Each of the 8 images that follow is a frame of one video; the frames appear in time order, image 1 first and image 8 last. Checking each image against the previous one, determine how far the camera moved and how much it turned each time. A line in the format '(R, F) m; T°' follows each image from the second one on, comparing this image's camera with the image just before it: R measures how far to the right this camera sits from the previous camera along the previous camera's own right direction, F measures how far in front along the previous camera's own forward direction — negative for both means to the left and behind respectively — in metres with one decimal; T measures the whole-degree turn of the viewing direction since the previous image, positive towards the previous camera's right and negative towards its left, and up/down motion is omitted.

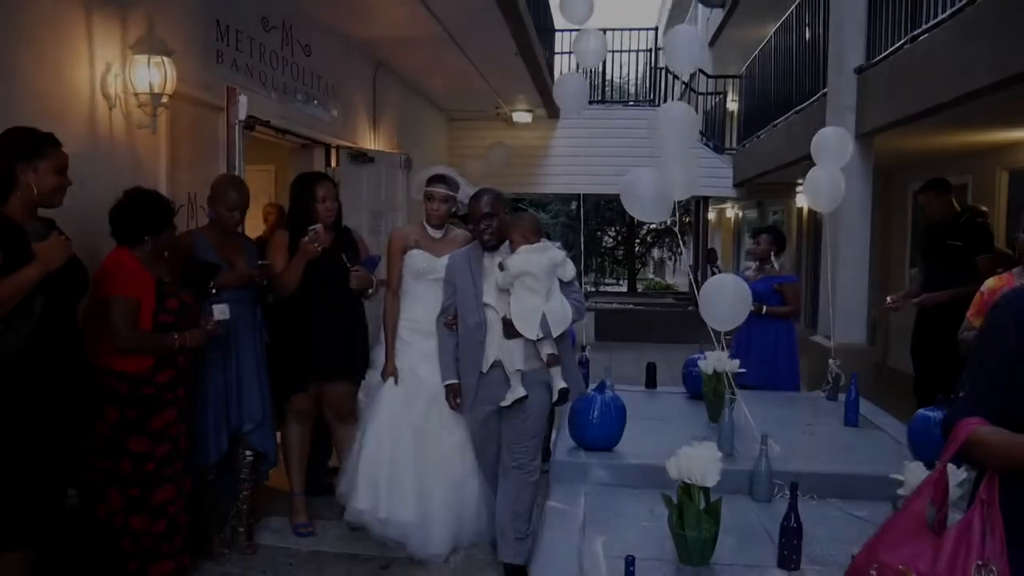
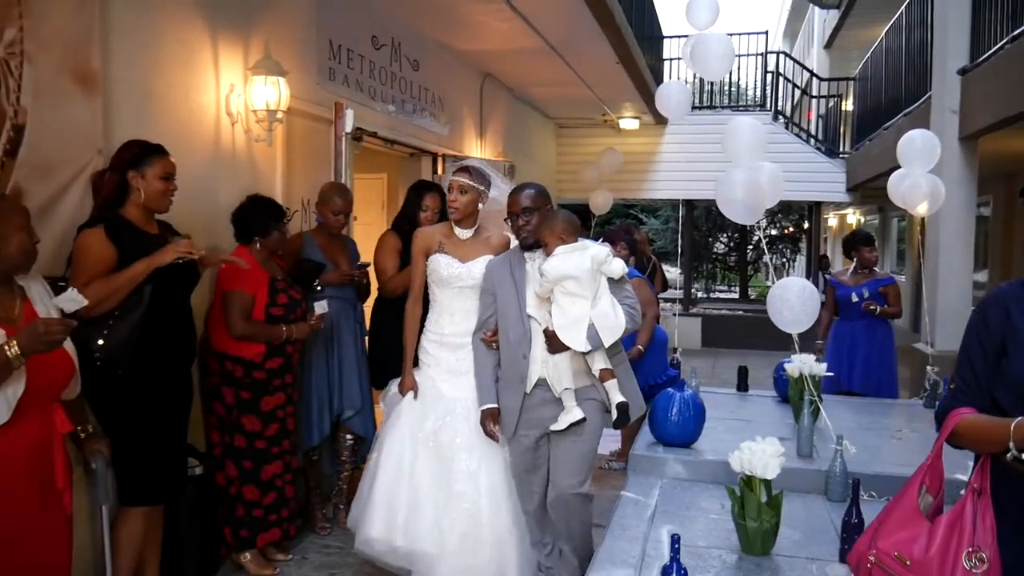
(+0.2, -0.2) m; -8°
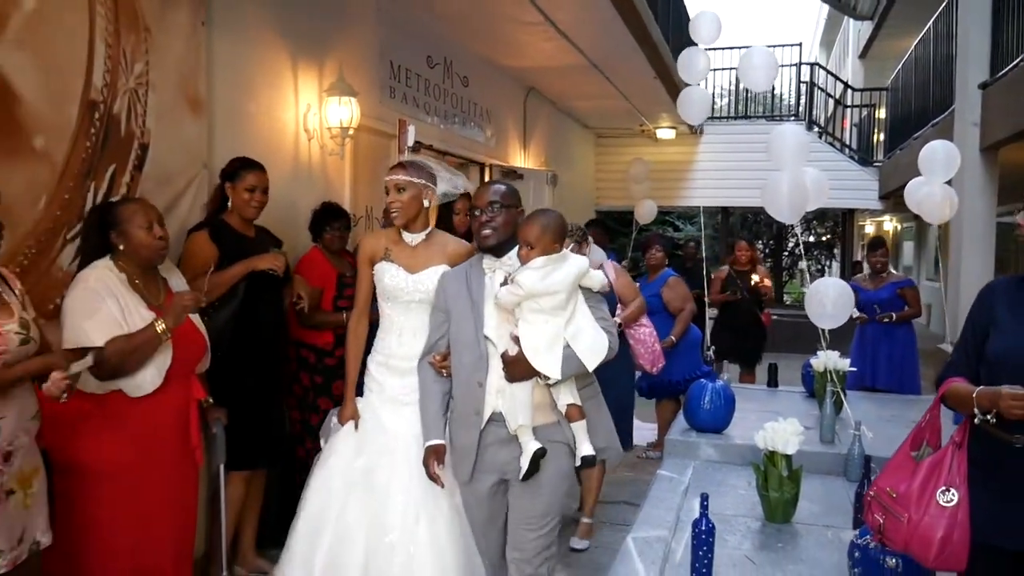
(-0.1, -0.4) m; -2°
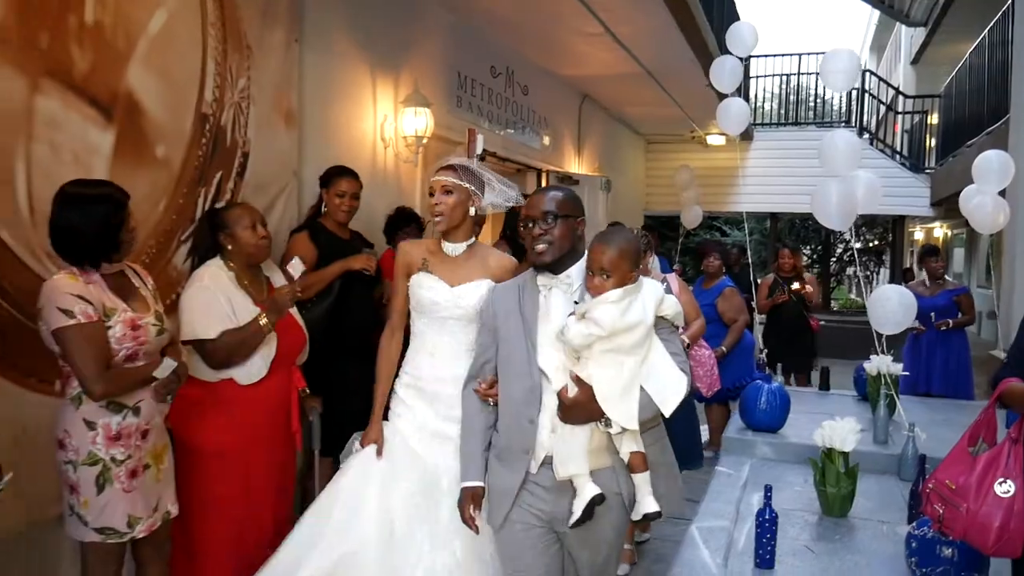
(-0.1, -0.2) m; -3°
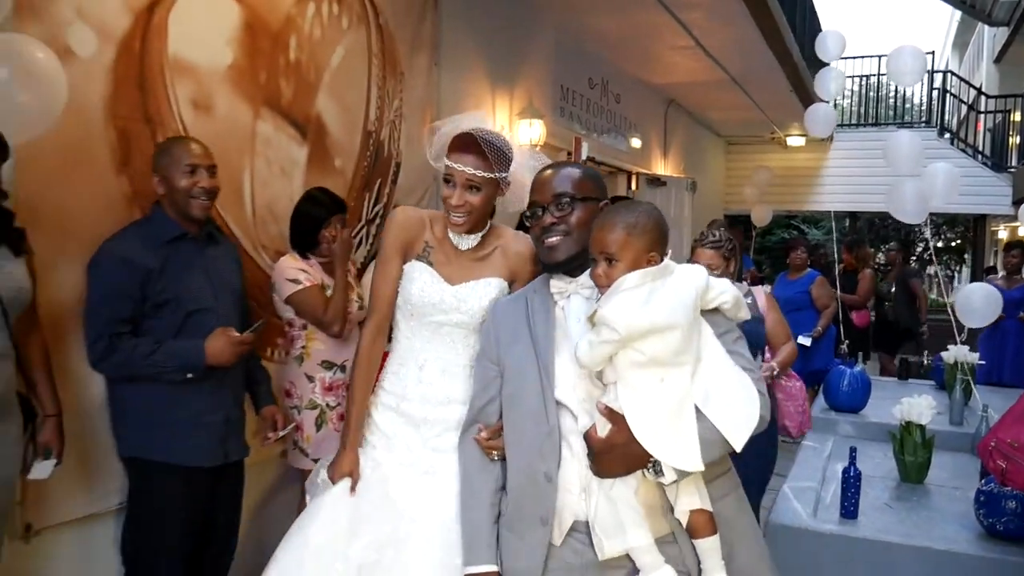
(-0.2, -0.6) m; -4°
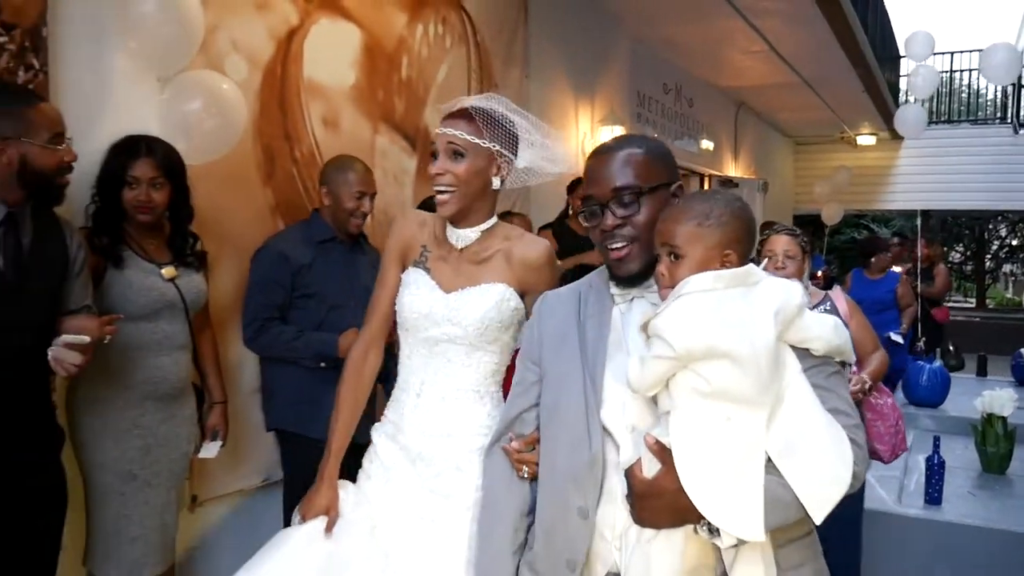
(-0.2, -0.3) m; -4°
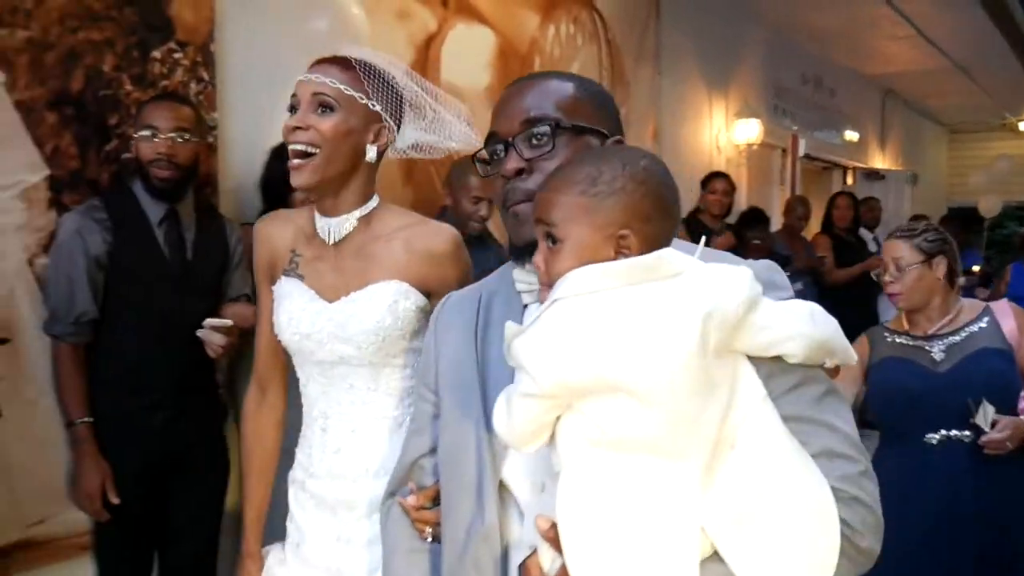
(0.0, -0.1) m; -9°
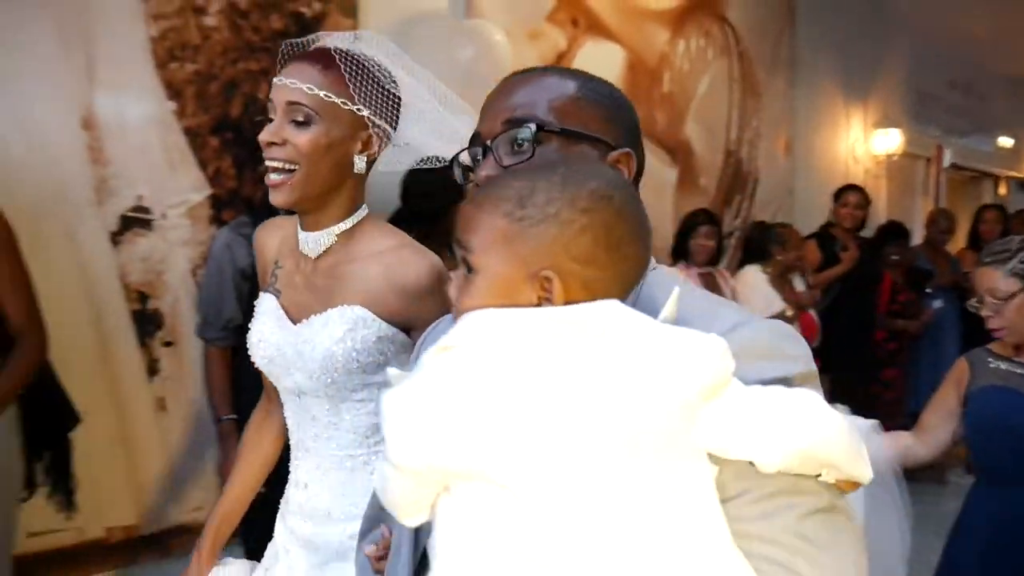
(0.0, -0.1) m; -8°
